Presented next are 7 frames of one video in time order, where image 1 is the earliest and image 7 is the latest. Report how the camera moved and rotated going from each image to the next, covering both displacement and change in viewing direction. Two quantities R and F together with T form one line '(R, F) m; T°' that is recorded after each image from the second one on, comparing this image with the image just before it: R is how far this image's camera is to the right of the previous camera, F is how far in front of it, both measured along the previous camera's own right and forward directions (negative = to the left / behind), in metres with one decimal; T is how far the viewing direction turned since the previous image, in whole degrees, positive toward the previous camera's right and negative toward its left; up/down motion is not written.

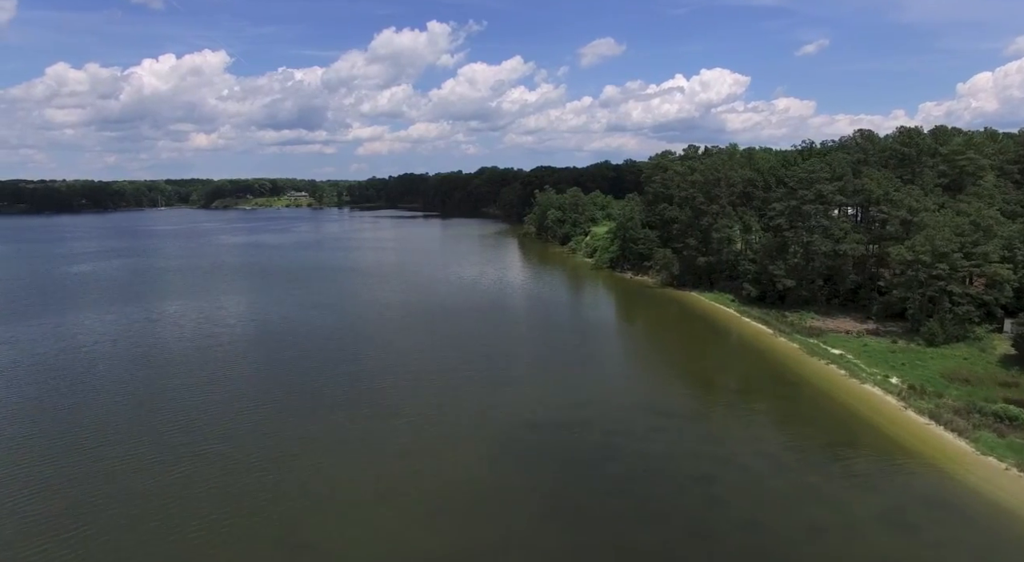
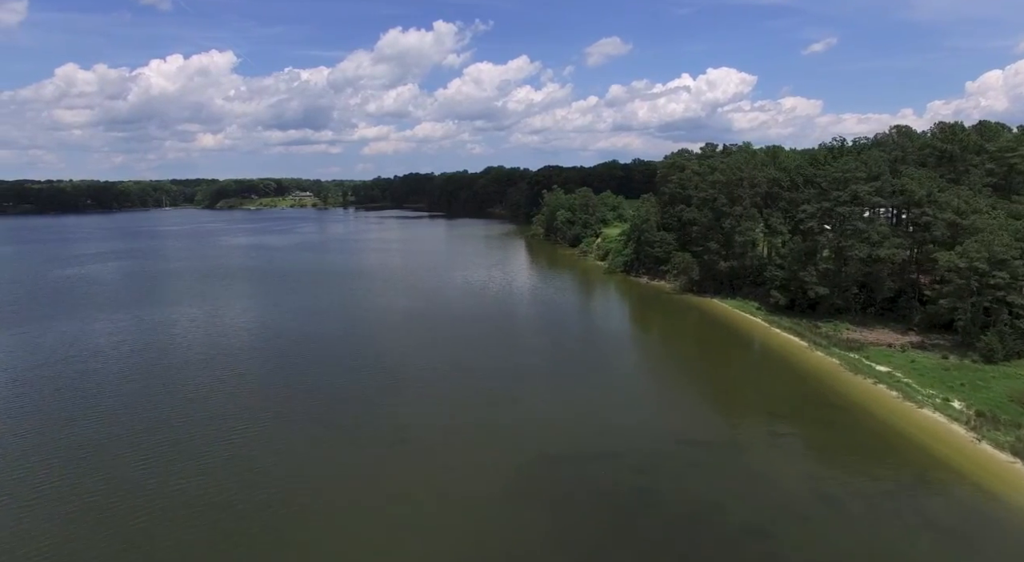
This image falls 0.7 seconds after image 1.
(-0.3, +2.2) m; -1°
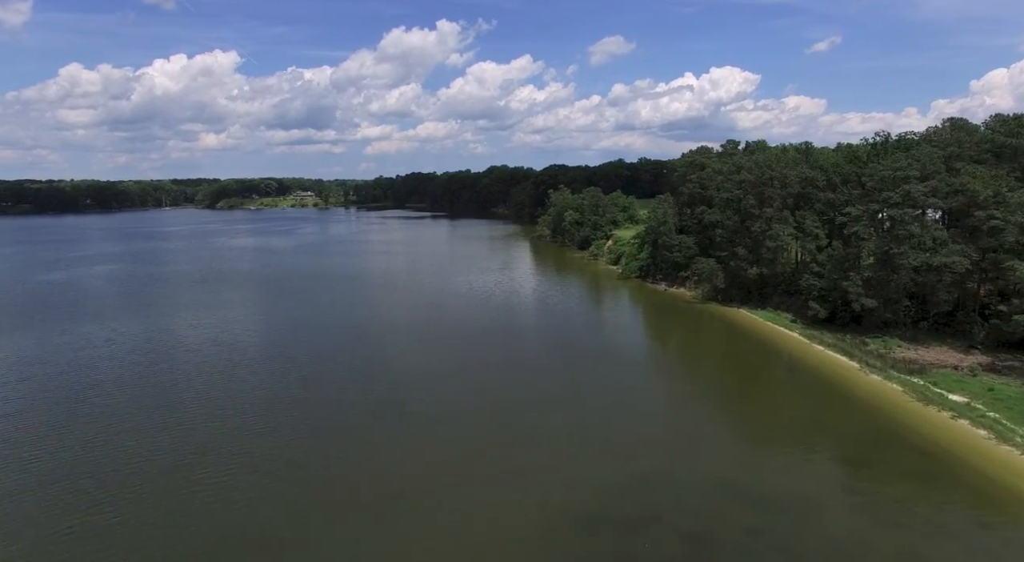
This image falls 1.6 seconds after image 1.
(-0.4, +3.2) m; 0°
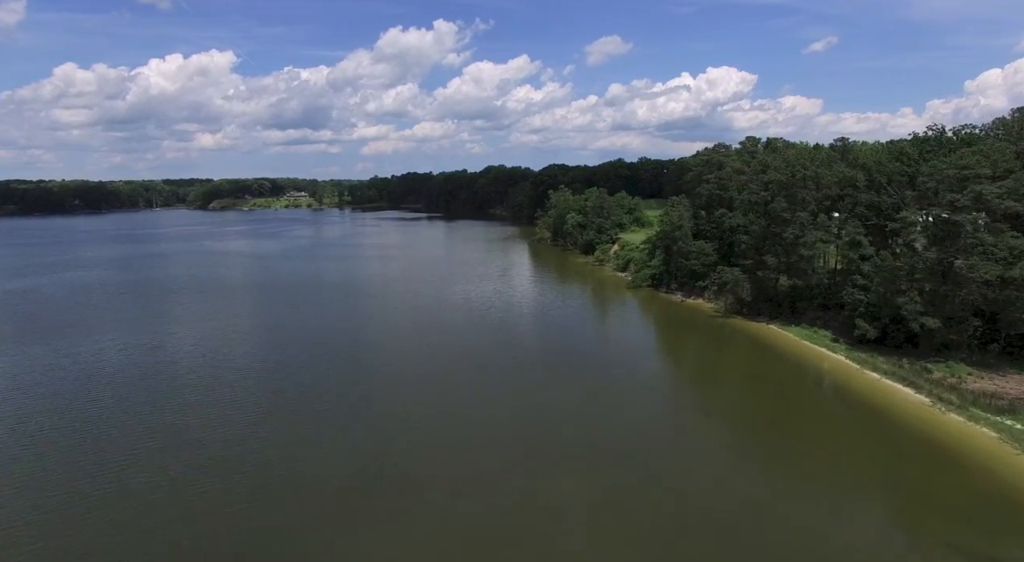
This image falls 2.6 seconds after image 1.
(-0.2, +4.0) m; 0°
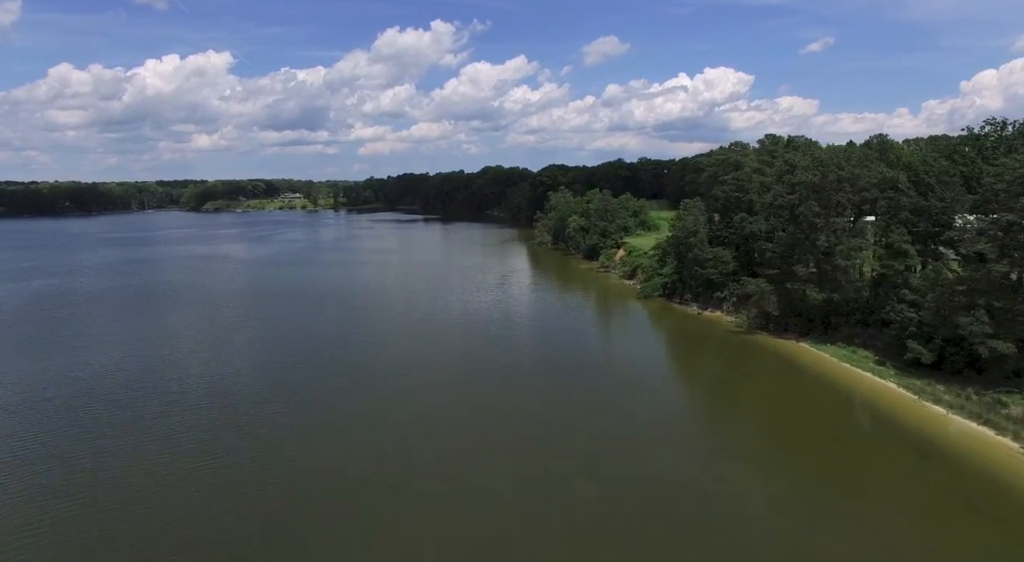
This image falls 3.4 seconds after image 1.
(-0.2, +3.5) m; 0°
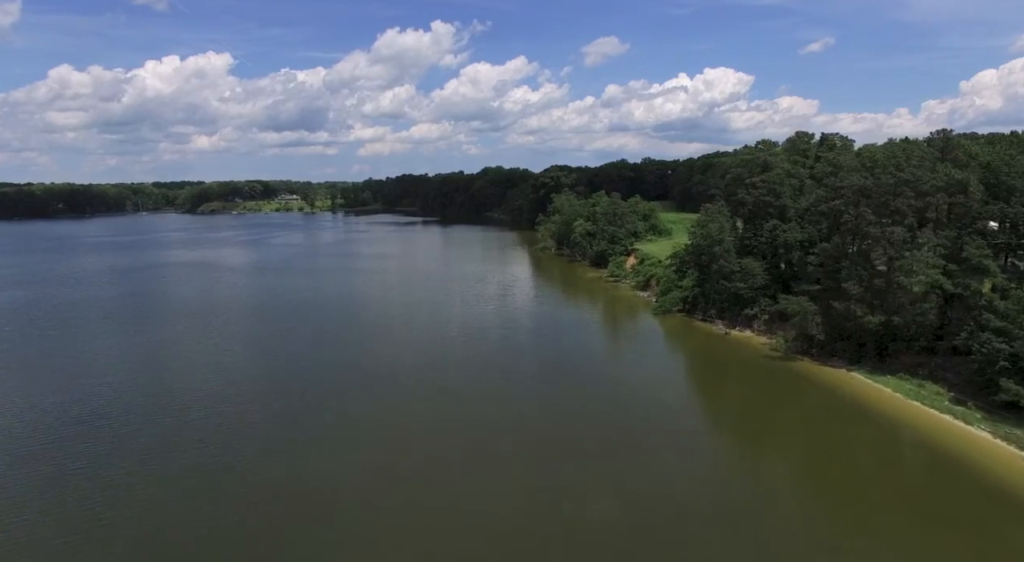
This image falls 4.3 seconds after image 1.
(-0.2, +4.1) m; 0°
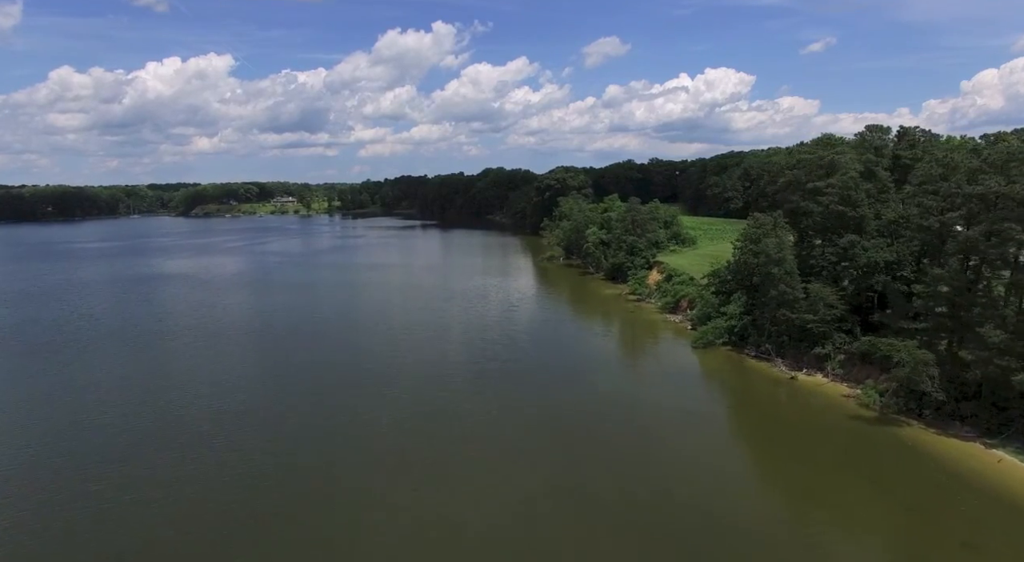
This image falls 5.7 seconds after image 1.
(-0.3, +6.7) m; 0°
